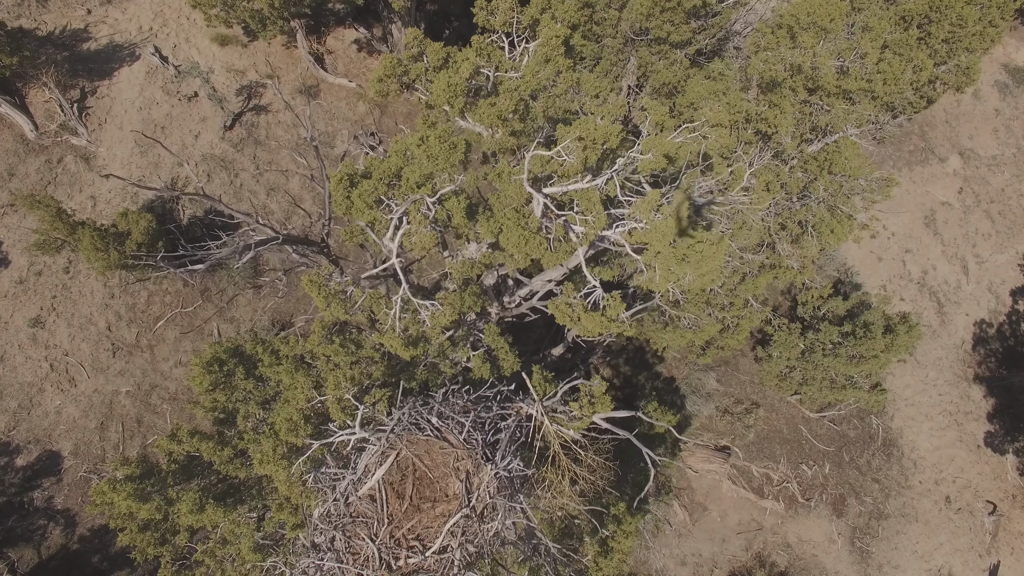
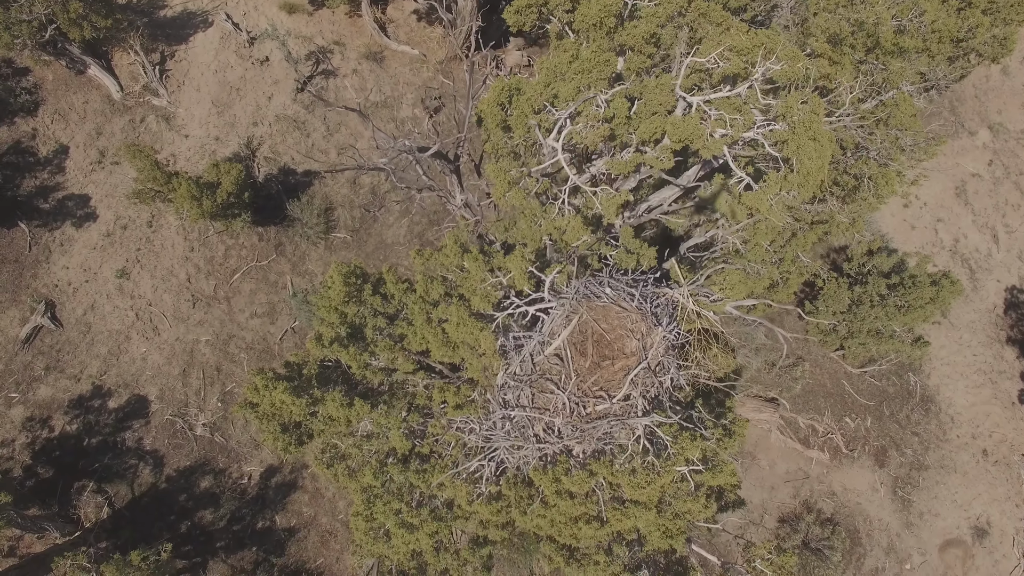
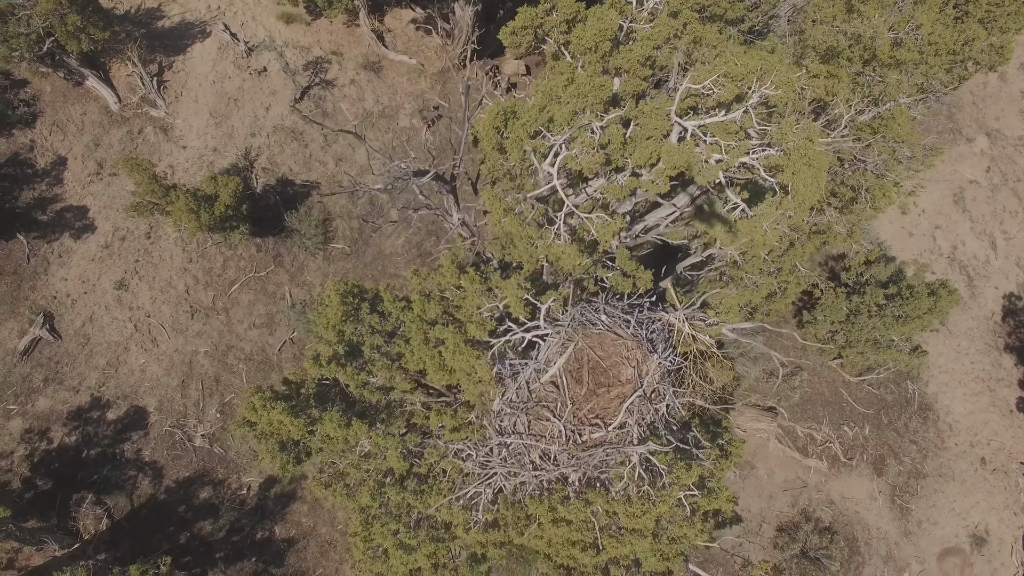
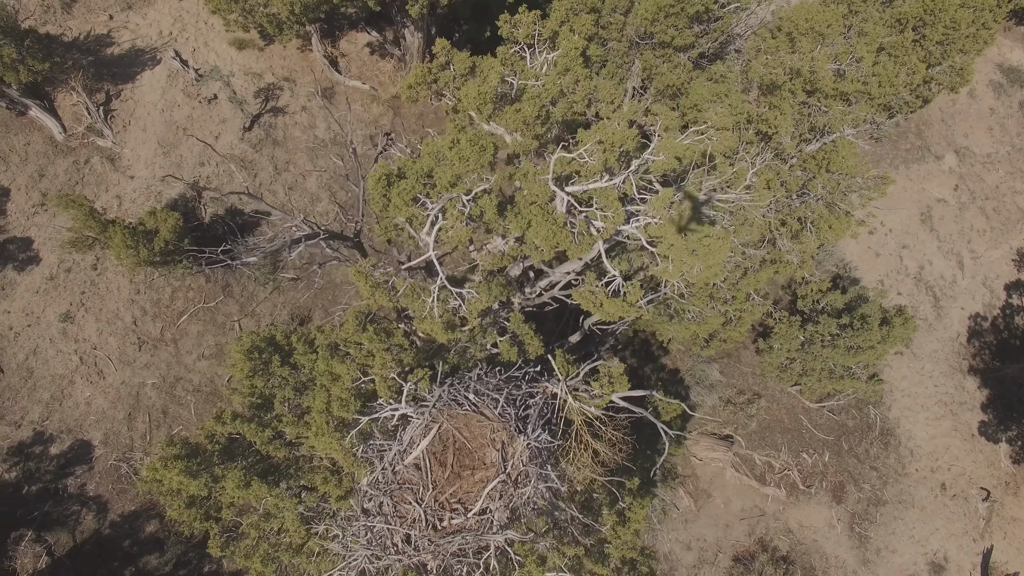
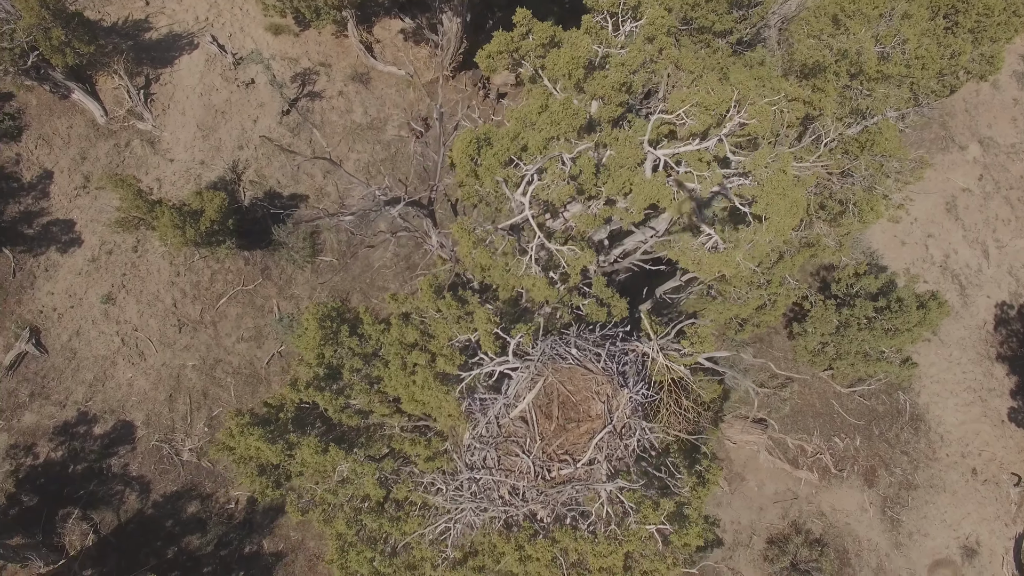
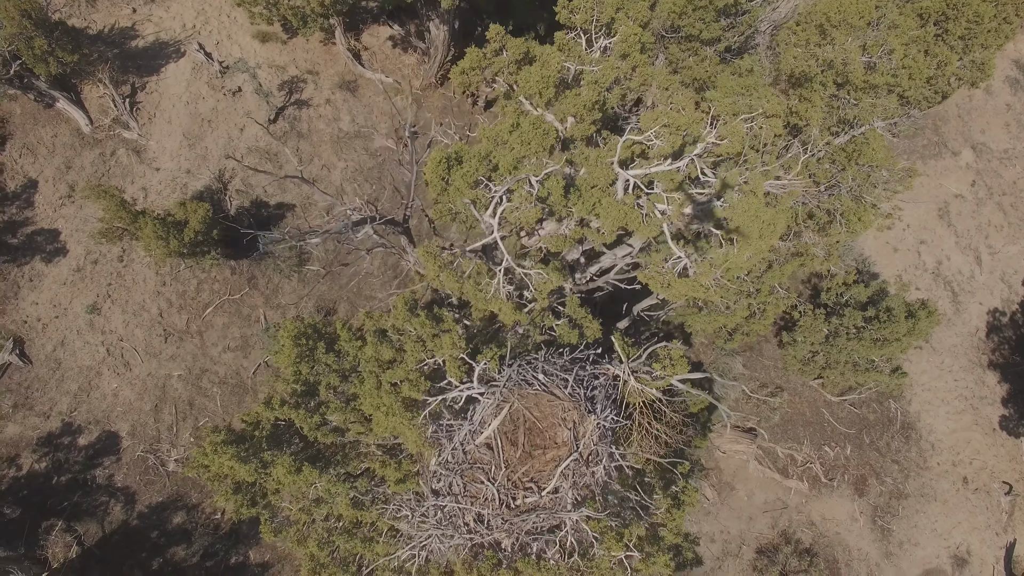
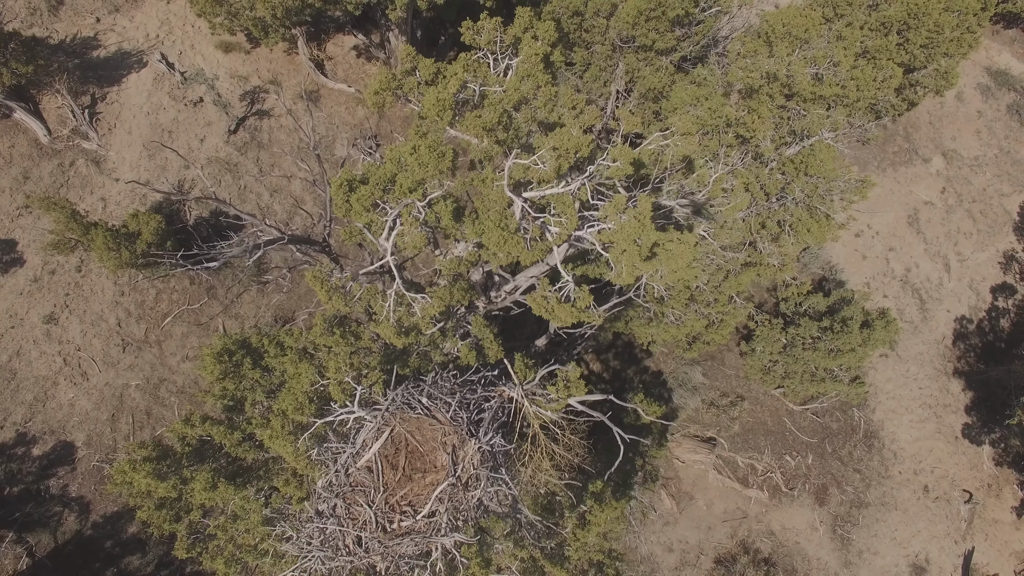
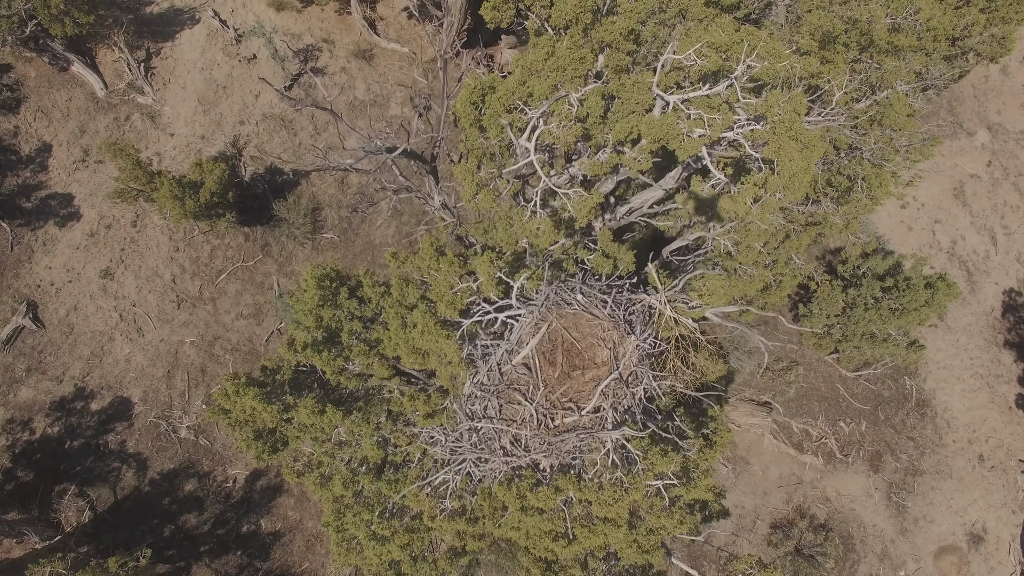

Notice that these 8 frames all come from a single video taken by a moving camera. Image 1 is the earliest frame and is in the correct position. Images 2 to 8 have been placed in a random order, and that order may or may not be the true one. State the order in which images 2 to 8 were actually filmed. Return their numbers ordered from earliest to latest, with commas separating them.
7, 4, 6, 5, 3, 2, 8
